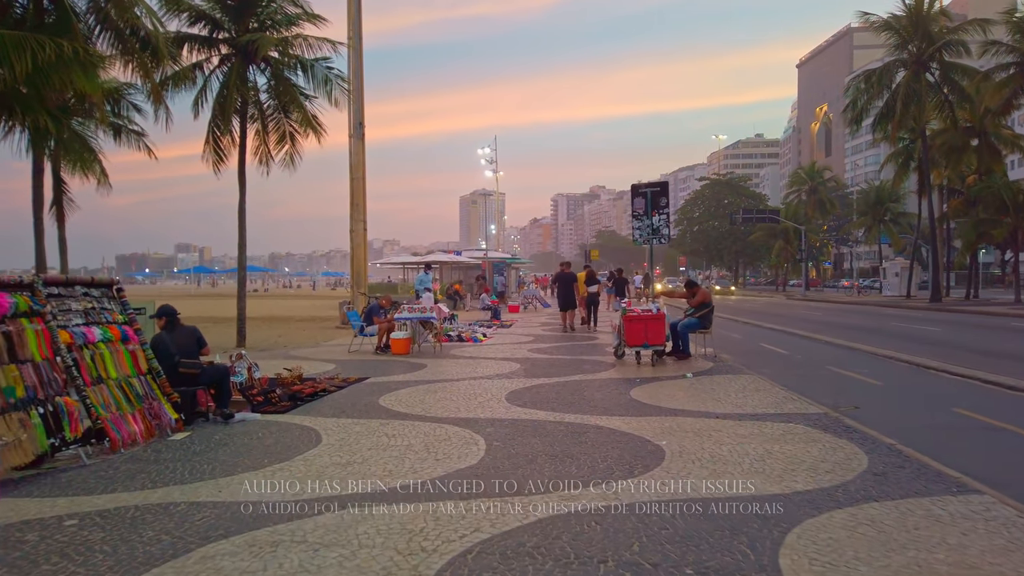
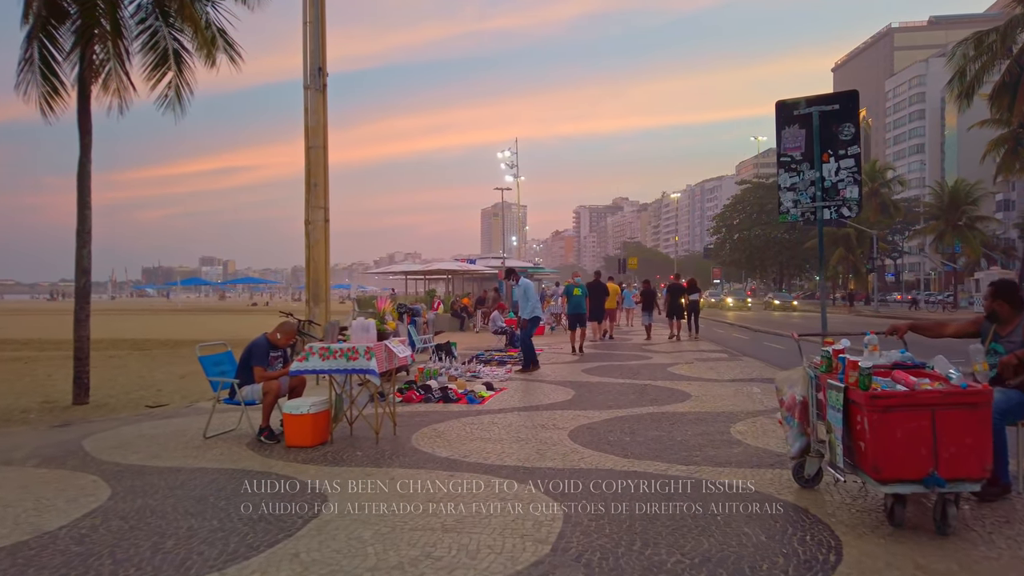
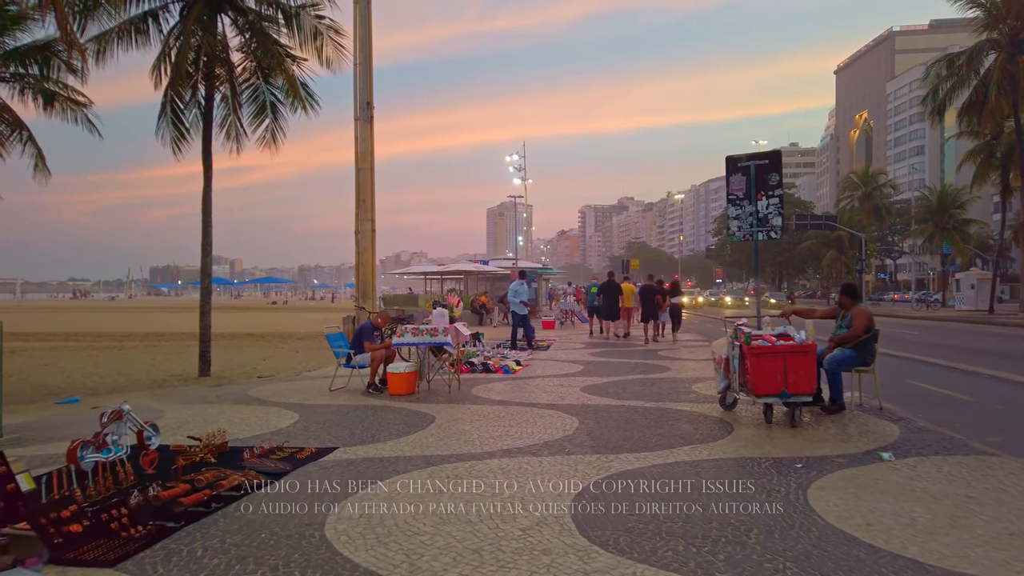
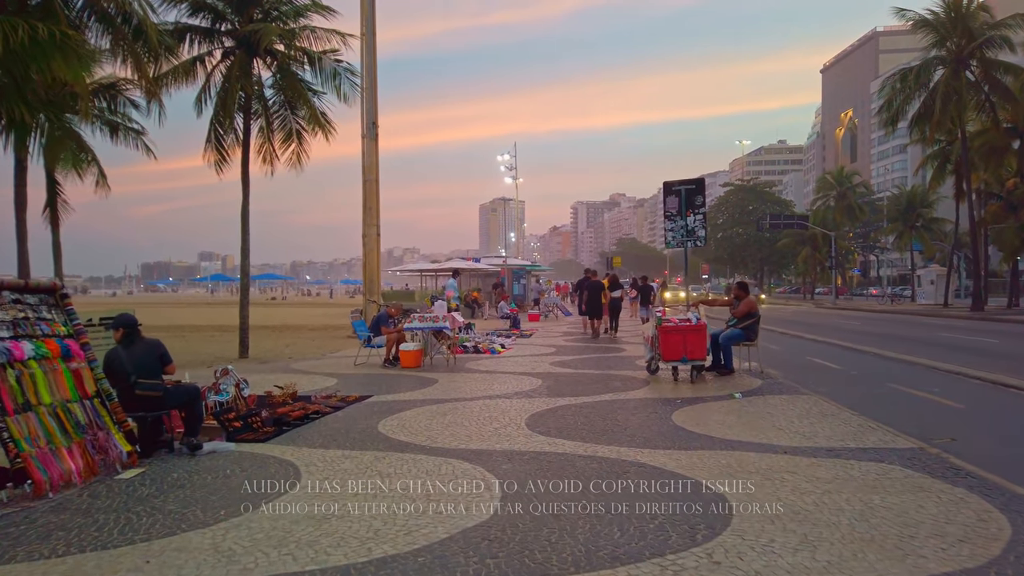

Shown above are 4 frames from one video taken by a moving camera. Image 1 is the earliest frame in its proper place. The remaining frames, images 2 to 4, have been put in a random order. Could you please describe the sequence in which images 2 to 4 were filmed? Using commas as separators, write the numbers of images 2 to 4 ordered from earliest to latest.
4, 3, 2
